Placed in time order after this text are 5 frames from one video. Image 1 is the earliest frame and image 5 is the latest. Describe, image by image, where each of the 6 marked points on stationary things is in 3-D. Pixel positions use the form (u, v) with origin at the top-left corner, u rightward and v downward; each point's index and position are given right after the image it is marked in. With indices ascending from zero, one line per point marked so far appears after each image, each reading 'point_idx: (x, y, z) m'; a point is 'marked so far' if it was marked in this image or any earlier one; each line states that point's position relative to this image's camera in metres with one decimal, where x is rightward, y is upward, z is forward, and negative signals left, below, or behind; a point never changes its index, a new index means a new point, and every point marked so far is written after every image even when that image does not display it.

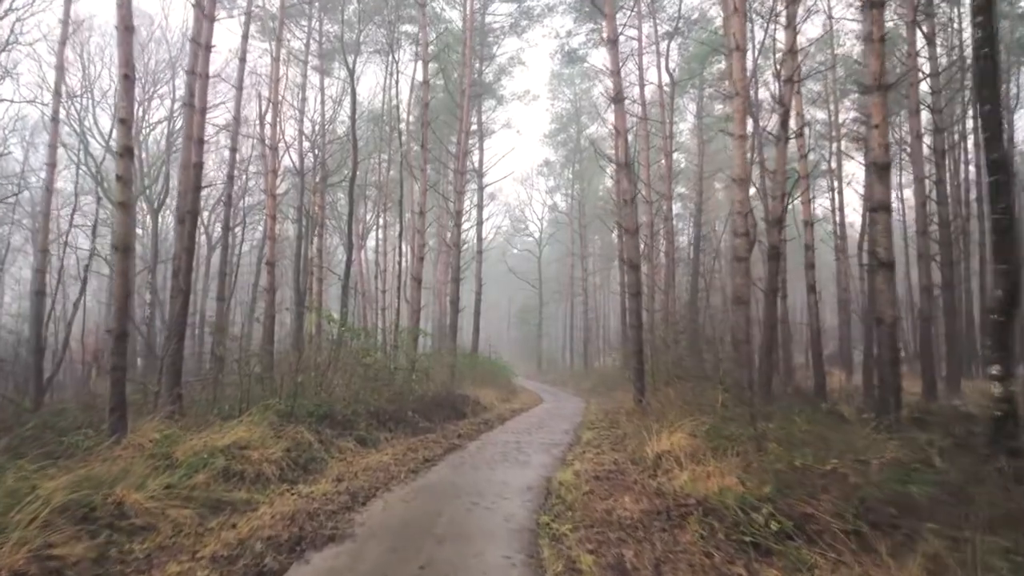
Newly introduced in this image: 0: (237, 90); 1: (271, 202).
0: (-6.1, +4.4, +15.1) m
1: (-6.2, +2.2, +17.5) m
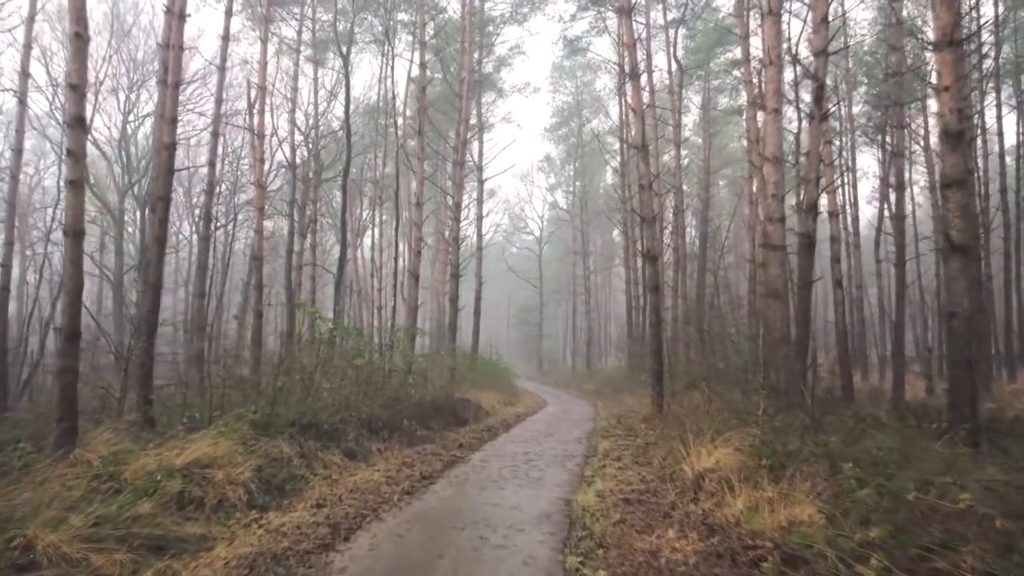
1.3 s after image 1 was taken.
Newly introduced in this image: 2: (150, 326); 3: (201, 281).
0: (-6.1, +4.5, +14.1) m
1: (-6.2, +2.3, +16.4) m
2: (-4.8, -0.5, +9.0) m
3: (-6.3, +0.1, +13.6) m
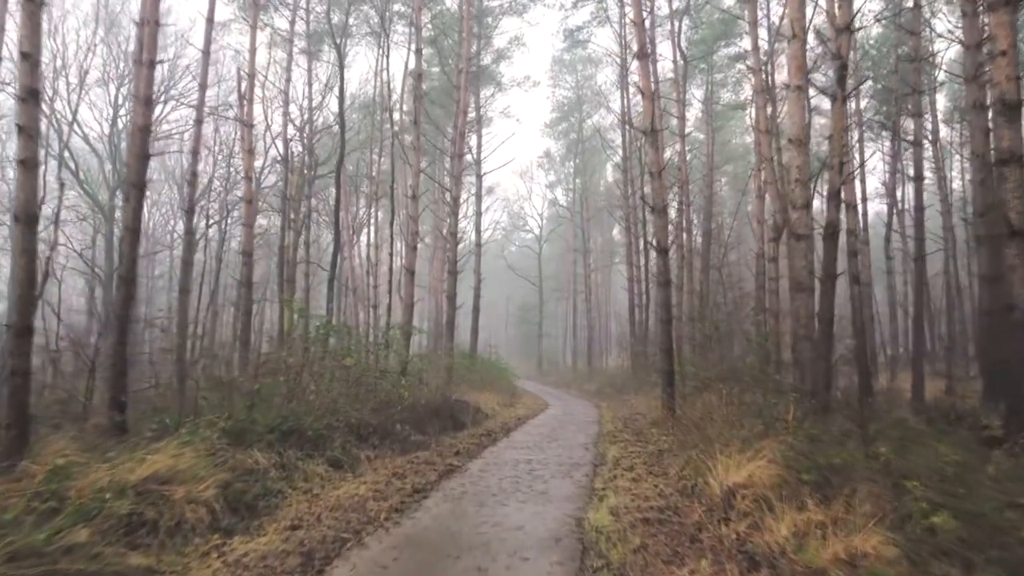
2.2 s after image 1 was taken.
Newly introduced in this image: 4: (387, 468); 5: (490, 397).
0: (-6.1, +4.6, +13.4) m
1: (-6.2, +2.4, +15.7) m
2: (-4.8, -0.4, +8.3) m
3: (-6.2, +0.2, +12.9) m
4: (-1.3, -1.9, +7.1) m
5: (-0.5, -2.5, +15.8) m
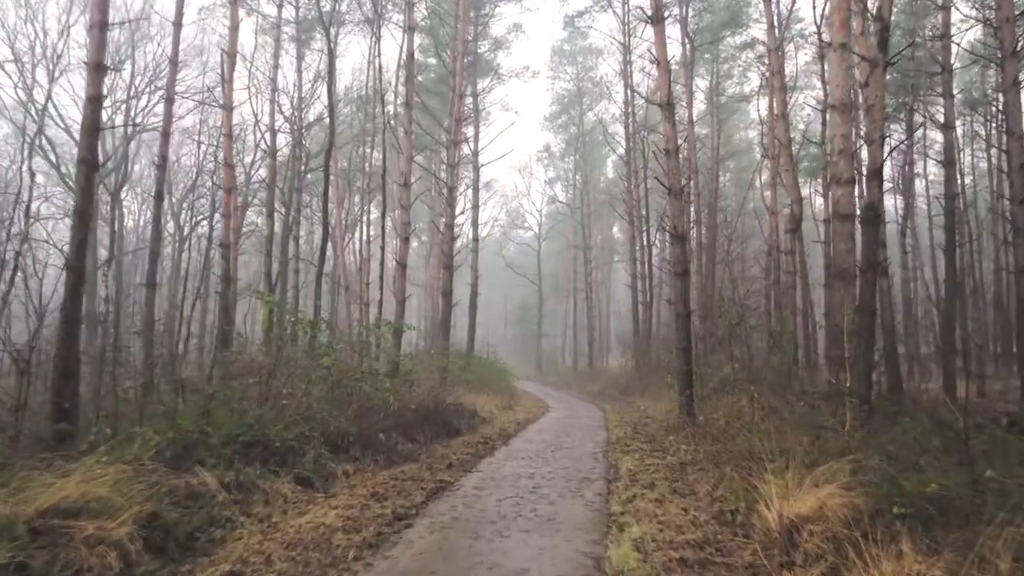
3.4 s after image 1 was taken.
0: (-6.1, +4.7, +12.3) m
1: (-6.2, +2.5, +14.7) m
2: (-4.8, -0.3, +7.2) m
3: (-6.3, +0.3, +11.8) m
4: (-1.3, -1.8, +6.1) m
5: (-0.5, -2.4, +14.8) m
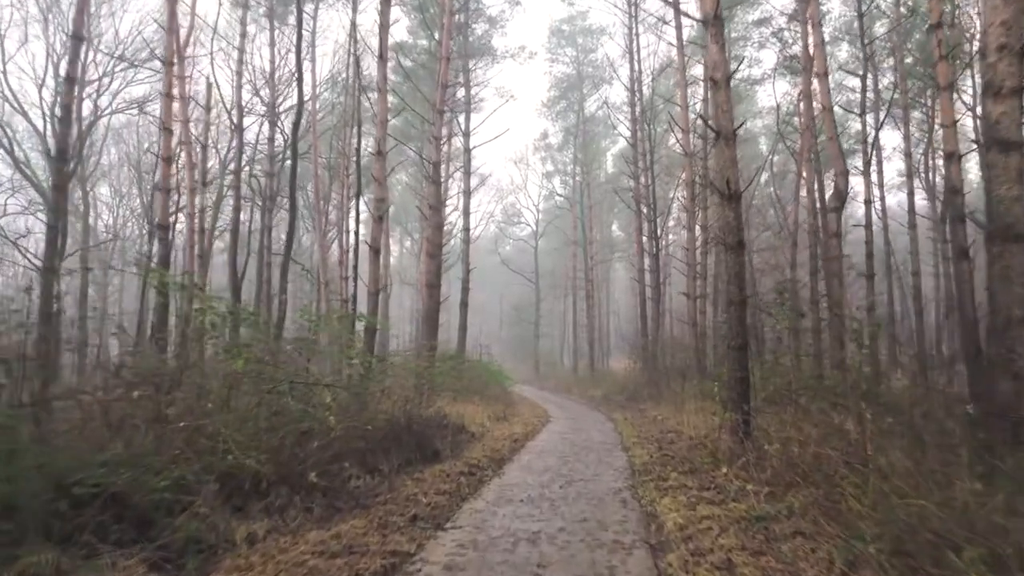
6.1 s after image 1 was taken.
0: (-6.2, +4.9, +10.0) m
1: (-6.3, +2.7, +12.4) m
2: (-4.8, -0.1, +4.9) m
3: (-6.3, +0.5, +9.5) m
4: (-1.4, -1.6, +3.8) m
5: (-0.6, -2.2, +12.5) m
